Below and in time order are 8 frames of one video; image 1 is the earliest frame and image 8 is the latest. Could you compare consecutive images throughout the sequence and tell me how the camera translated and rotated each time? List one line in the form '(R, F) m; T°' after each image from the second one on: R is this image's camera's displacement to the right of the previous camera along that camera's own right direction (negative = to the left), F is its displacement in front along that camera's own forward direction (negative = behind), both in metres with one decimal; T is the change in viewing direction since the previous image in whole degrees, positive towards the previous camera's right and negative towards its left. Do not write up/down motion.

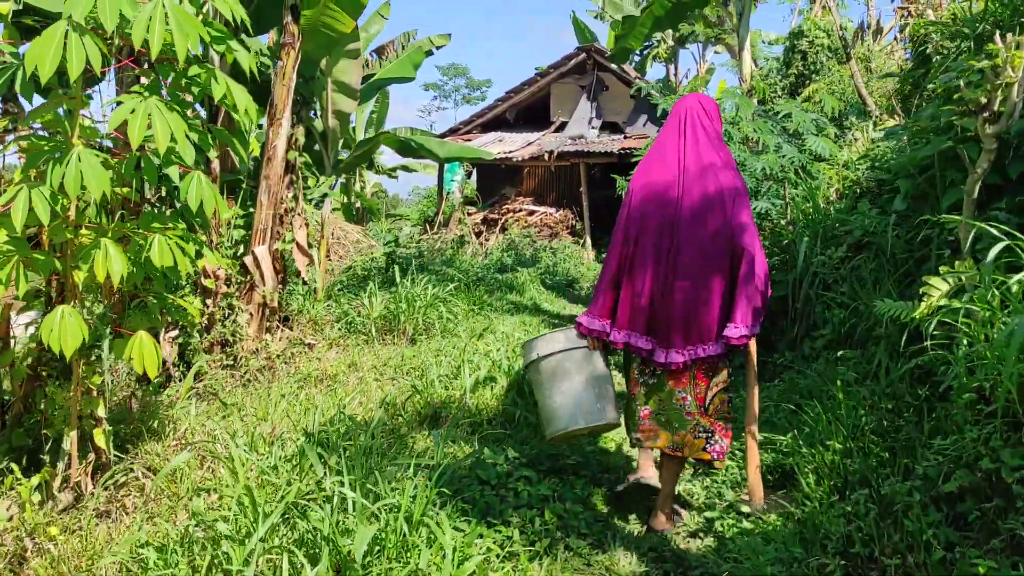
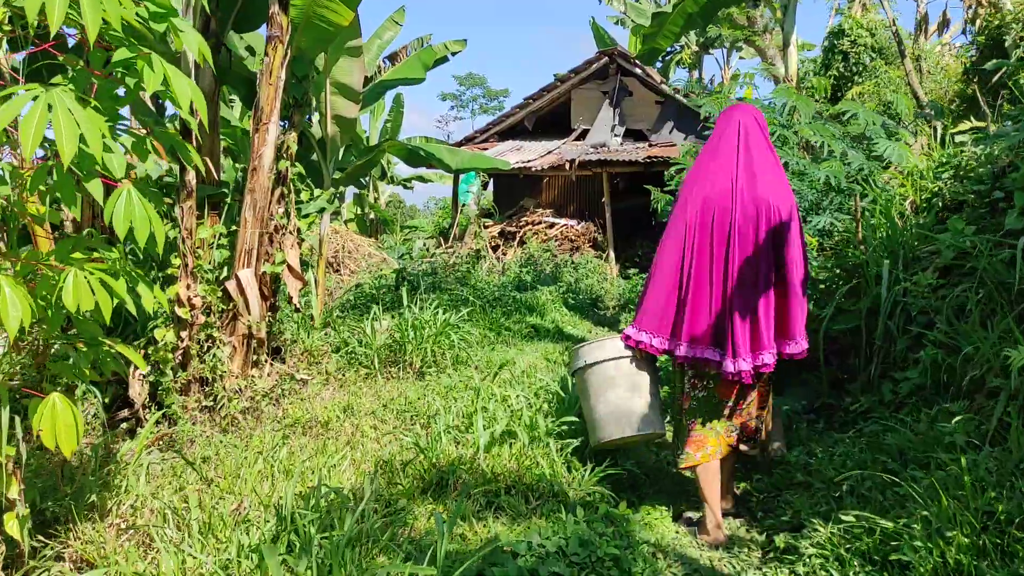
(0.0, +0.7) m; -1°
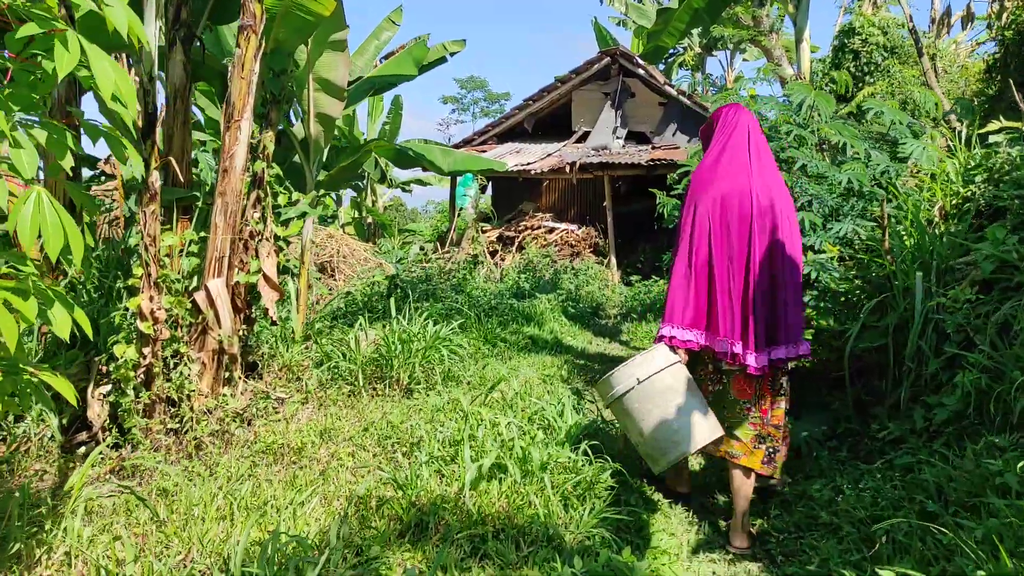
(0.0, +0.4) m; 0°
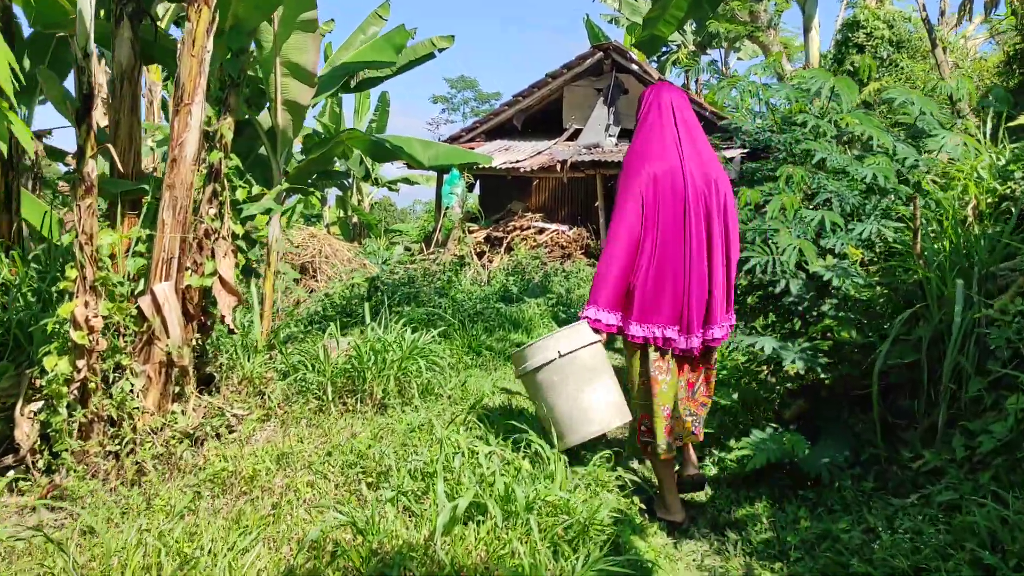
(0.0, +0.4) m; +1°
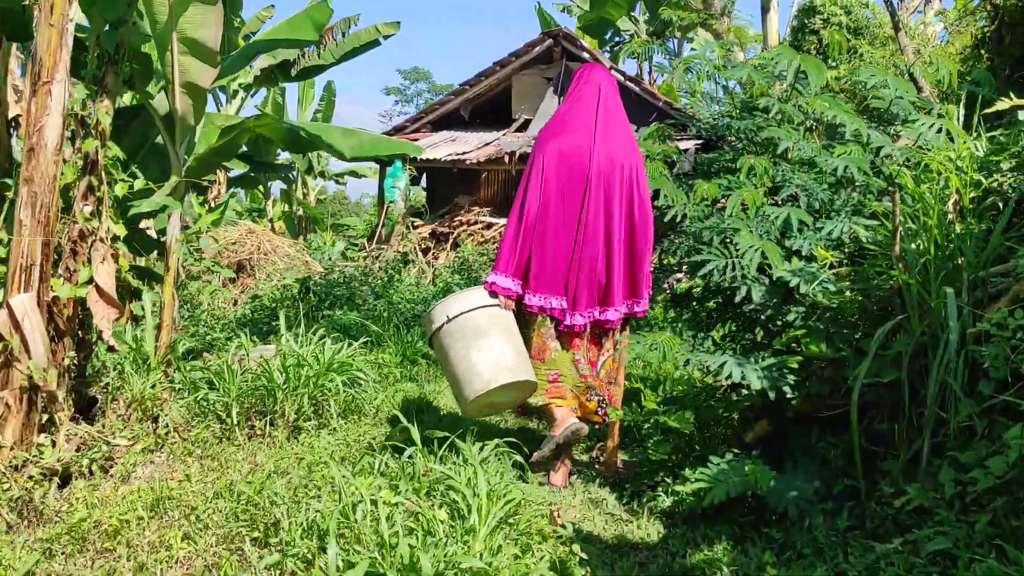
(+0.1, +0.5) m; +3°
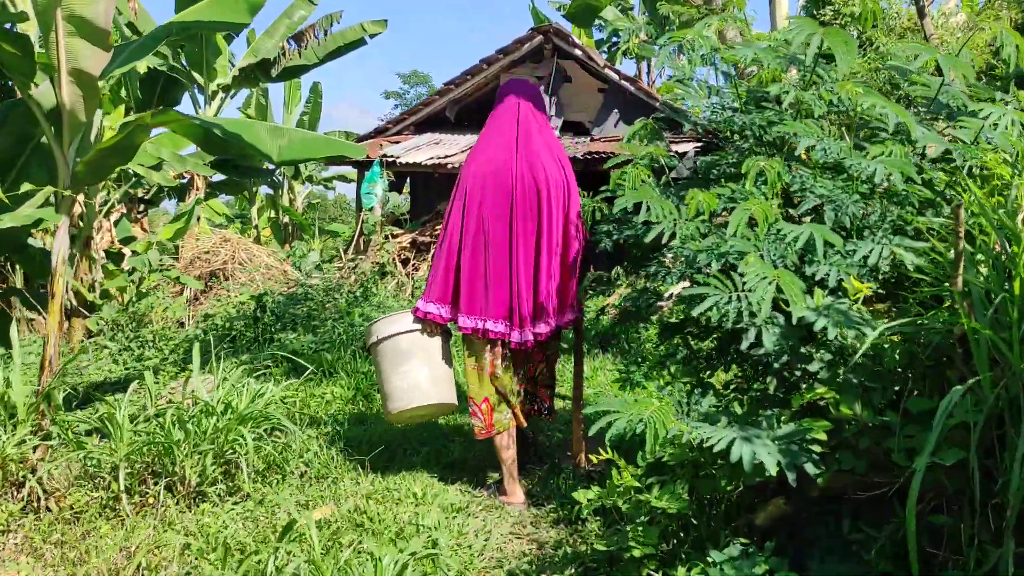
(+0.2, +0.7) m; 0°
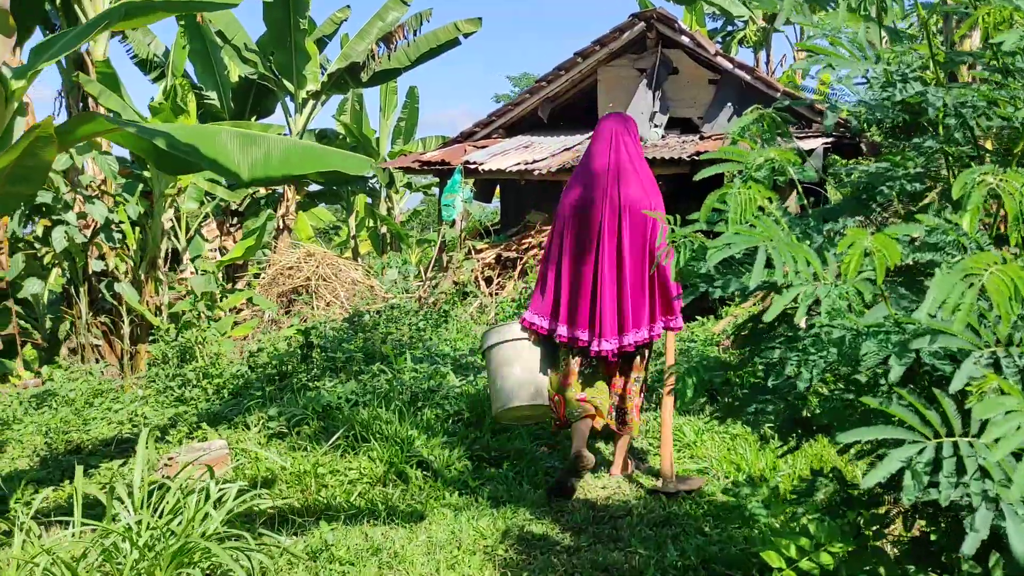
(+0.2, +1.1) m; -7°
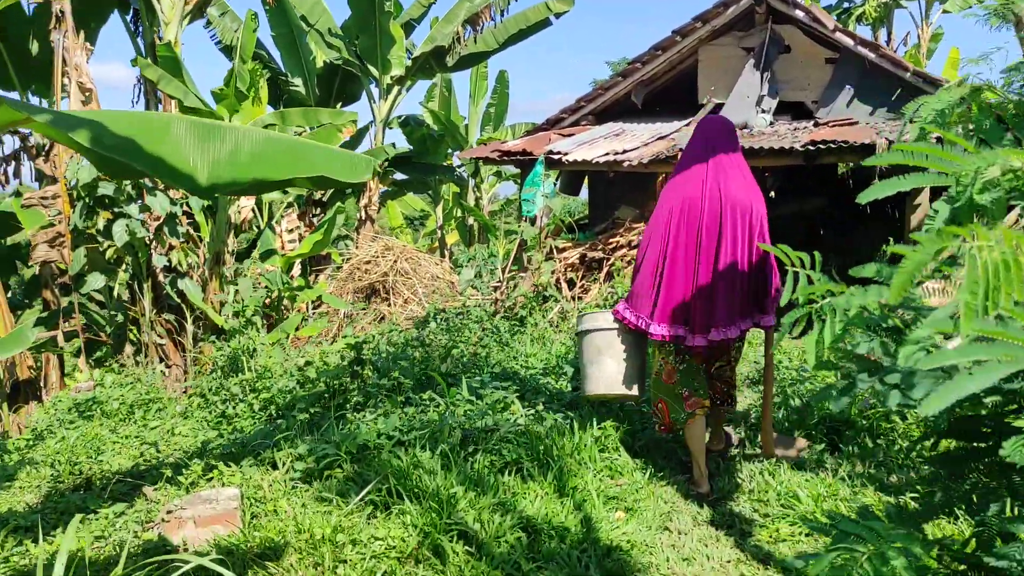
(+0.1, +0.8) m; -6°
